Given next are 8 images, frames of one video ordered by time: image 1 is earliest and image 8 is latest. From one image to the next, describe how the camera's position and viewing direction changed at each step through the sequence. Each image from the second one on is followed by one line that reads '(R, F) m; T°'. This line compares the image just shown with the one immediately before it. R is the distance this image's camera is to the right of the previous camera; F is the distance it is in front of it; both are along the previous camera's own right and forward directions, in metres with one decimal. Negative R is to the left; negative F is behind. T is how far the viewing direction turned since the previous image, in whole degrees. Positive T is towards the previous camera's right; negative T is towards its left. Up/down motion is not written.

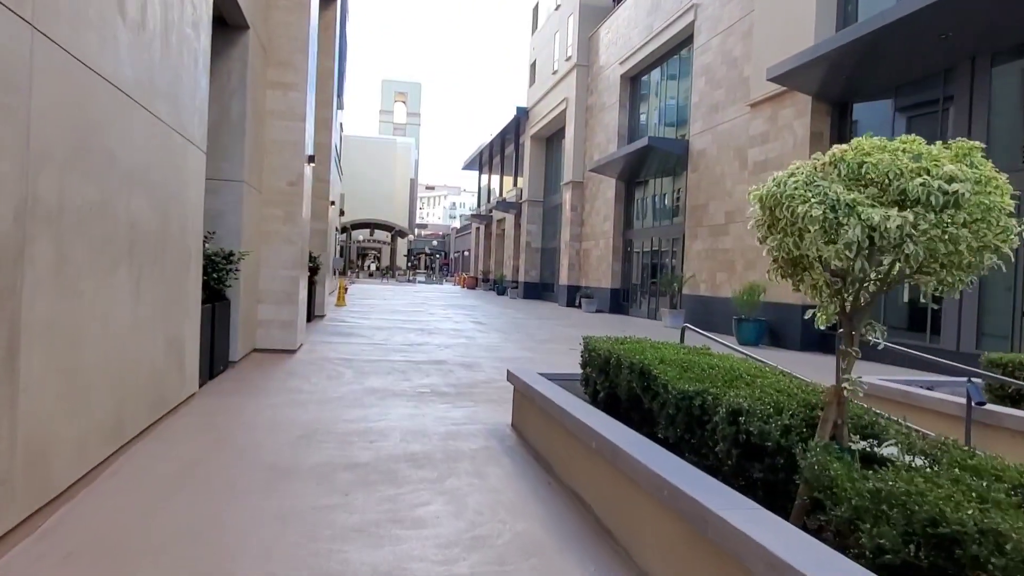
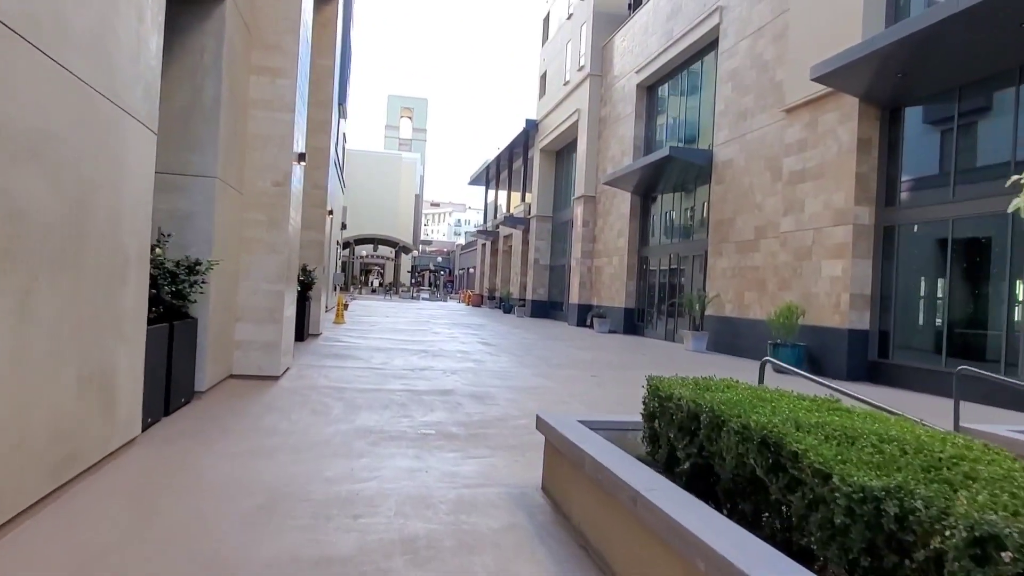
(-0.2, +1.2) m; 0°
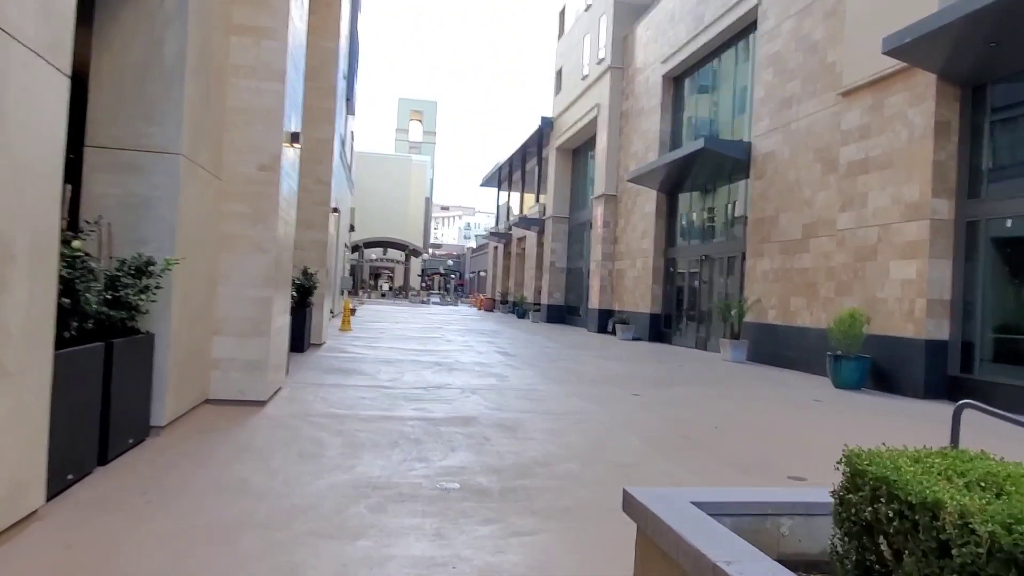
(-0.2, +1.4) m; -1°
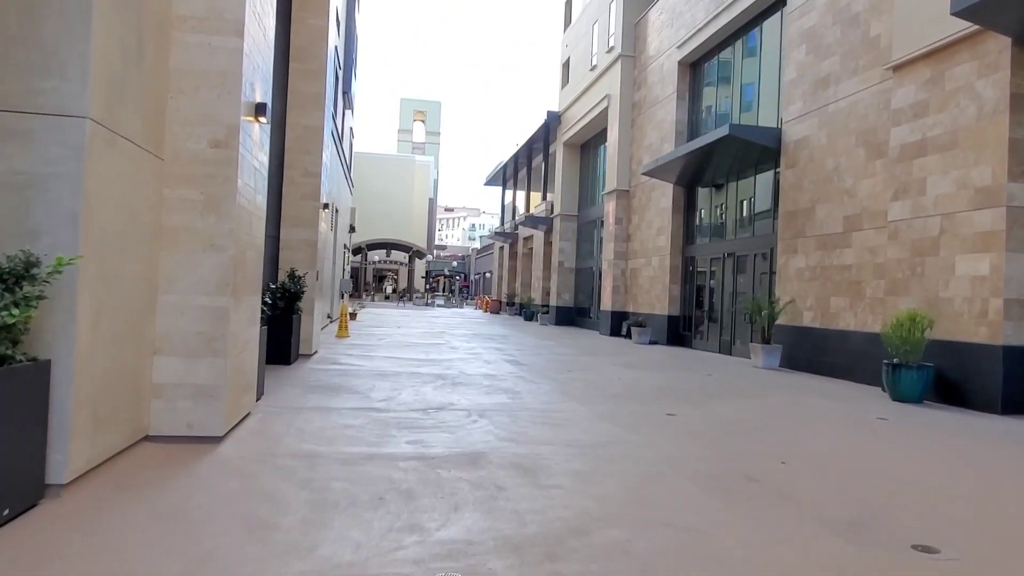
(-0.1, +1.3) m; 0°
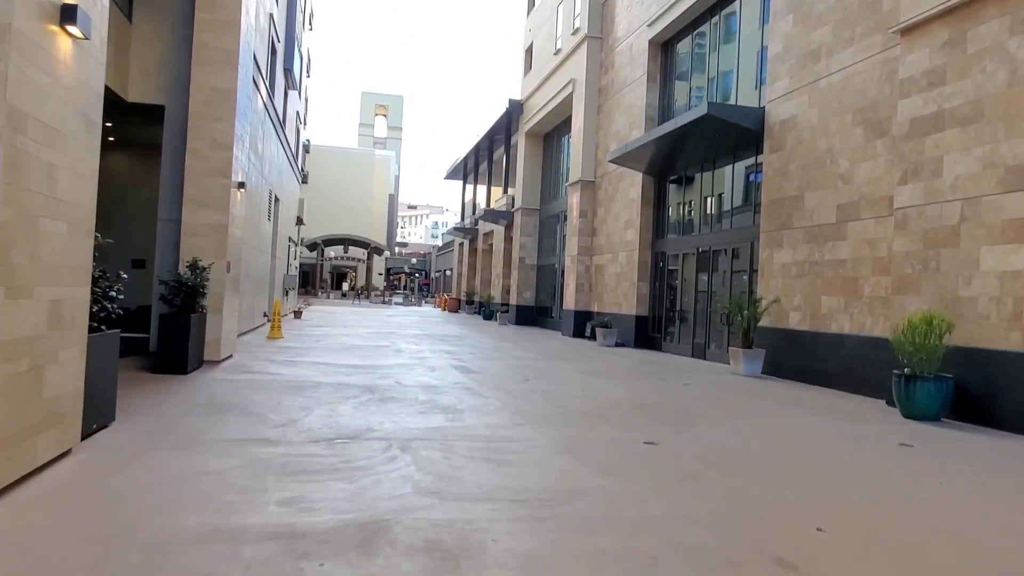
(+0.2, +1.7) m; +3°
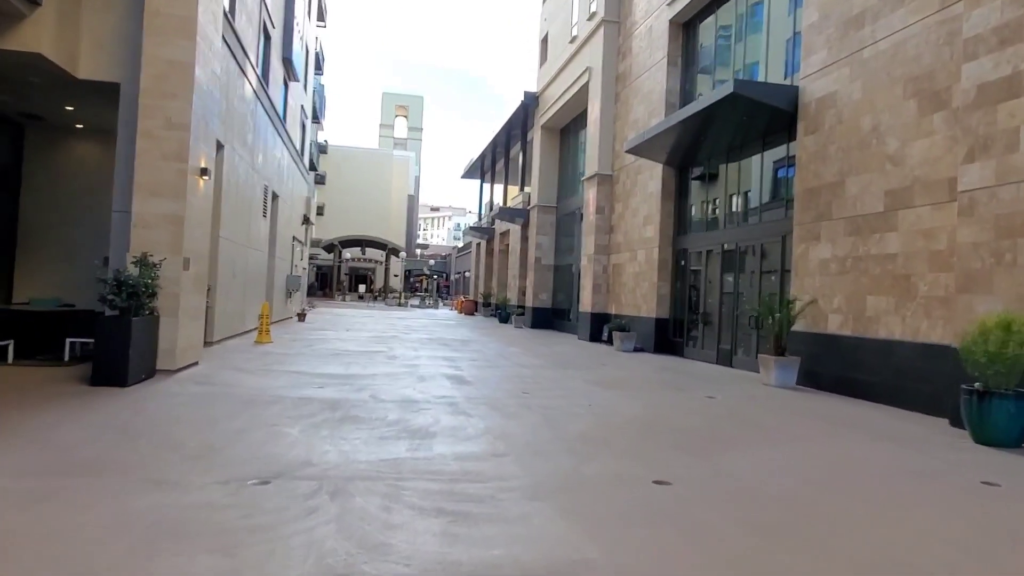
(+0.3, +1.3) m; -2°
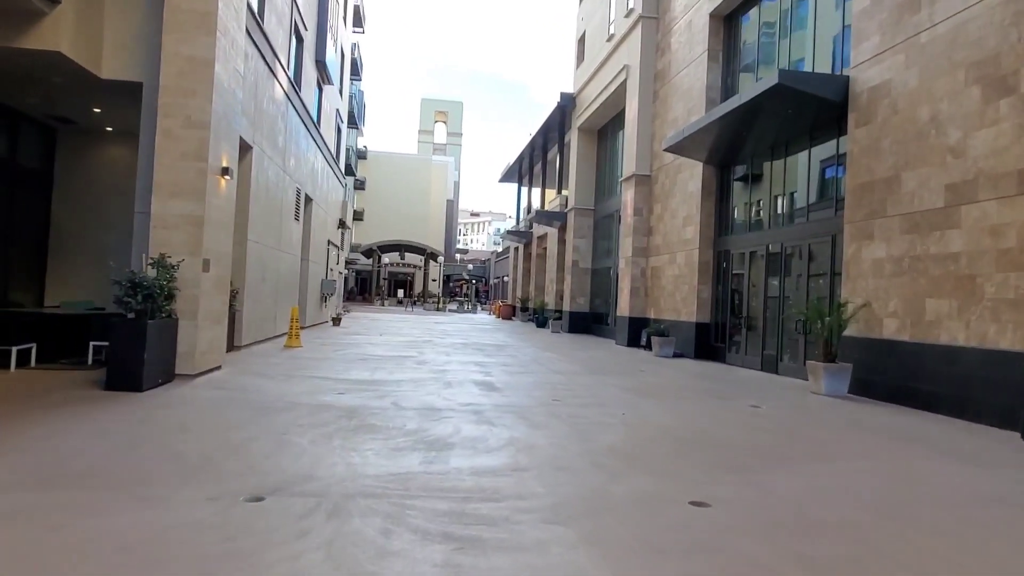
(+0.1, +0.4) m; -3°
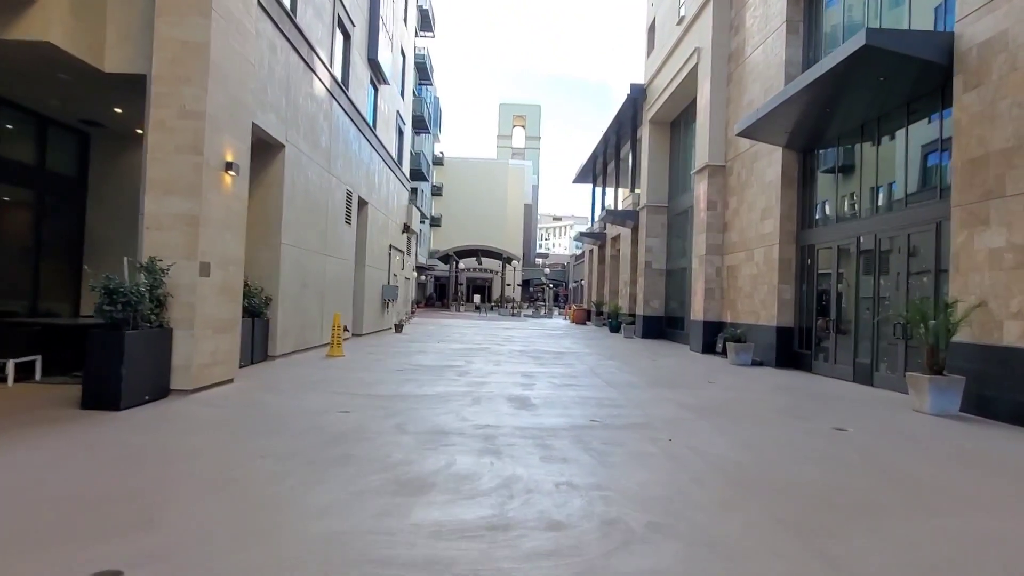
(+0.6, +1.2) m; -7°
